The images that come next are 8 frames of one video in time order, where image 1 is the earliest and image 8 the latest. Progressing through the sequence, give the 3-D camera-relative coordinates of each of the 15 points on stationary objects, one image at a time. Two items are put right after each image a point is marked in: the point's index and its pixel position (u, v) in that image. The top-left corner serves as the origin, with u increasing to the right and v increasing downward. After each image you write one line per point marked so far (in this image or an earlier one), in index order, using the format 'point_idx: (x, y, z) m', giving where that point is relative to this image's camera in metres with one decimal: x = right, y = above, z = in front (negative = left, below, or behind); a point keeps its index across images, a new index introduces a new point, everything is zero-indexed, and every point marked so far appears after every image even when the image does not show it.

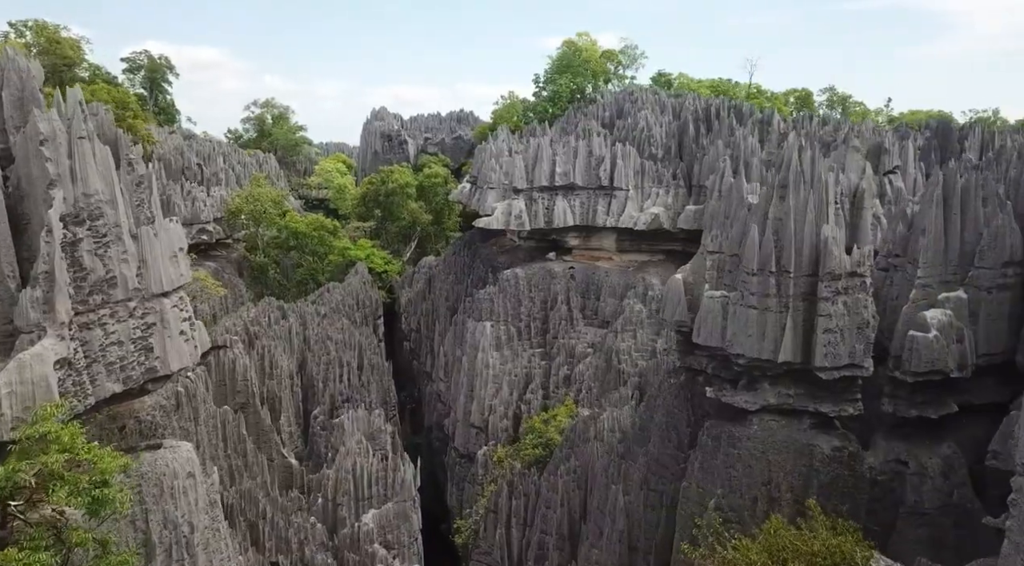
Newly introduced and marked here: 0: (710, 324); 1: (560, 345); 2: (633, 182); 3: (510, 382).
0: (+2.5, -0.5, +9.4) m
1: (+1.2, -1.6, +18.9) m
2: (+3.3, +2.7, +19.7) m
3: (-0.1, -2.5, +18.9) m
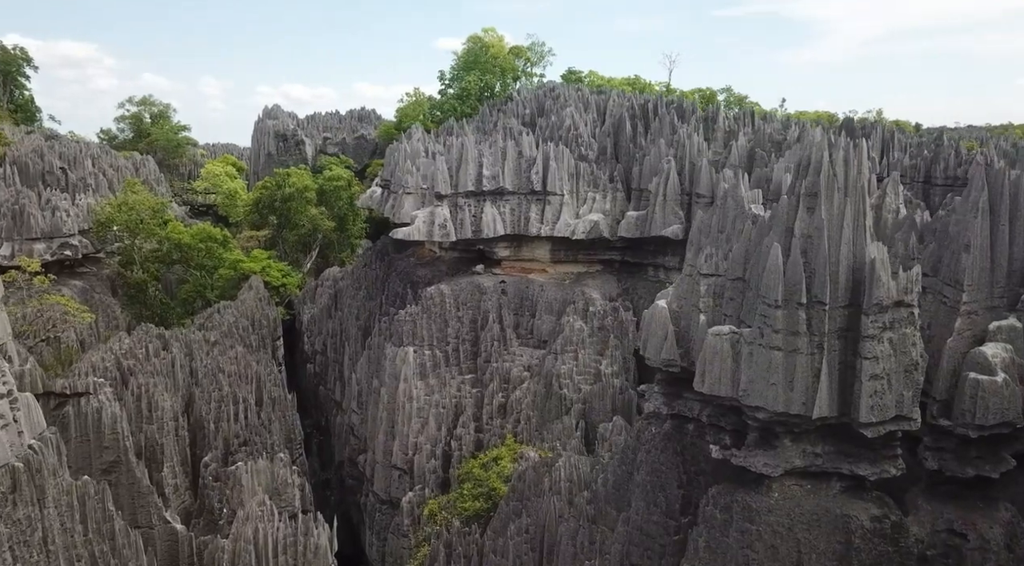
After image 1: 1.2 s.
0: (+2.1, -0.9, +7.4) m
1: (-0.4, -2.0, +16.7) m
2: (+1.4, +2.4, +17.8) m
3: (-1.7, -3.0, +16.6) m
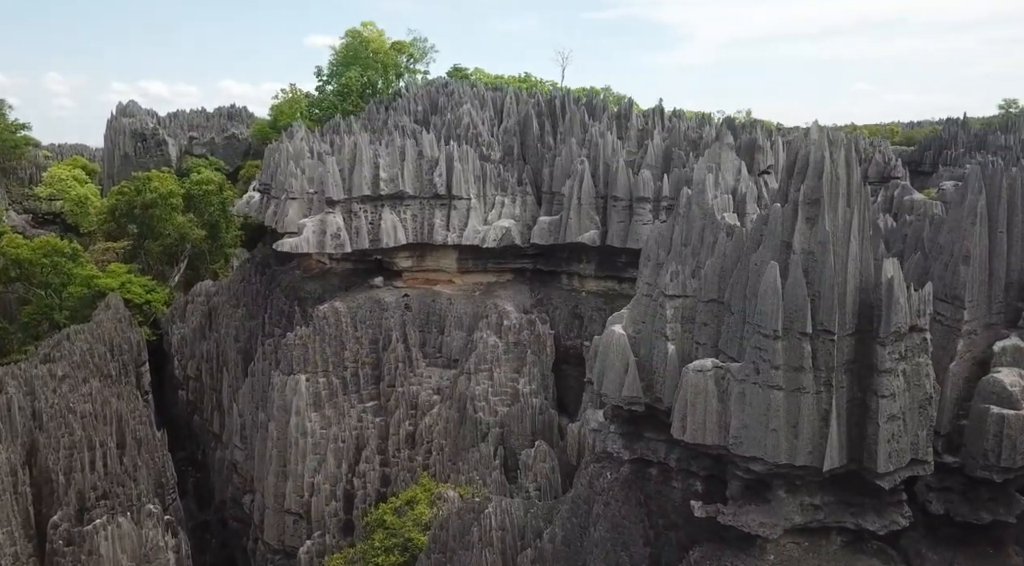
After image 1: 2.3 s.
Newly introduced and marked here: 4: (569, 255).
0: (+1.6, -1.1, +6.2) m
1: (-2.3, -2.3, +15.0) m
2: (-0.9, +2.1, +16.3) m
3: (-3.5, -3.3, +14.6) m
4: (+1.3, +0.7, +16.6) m
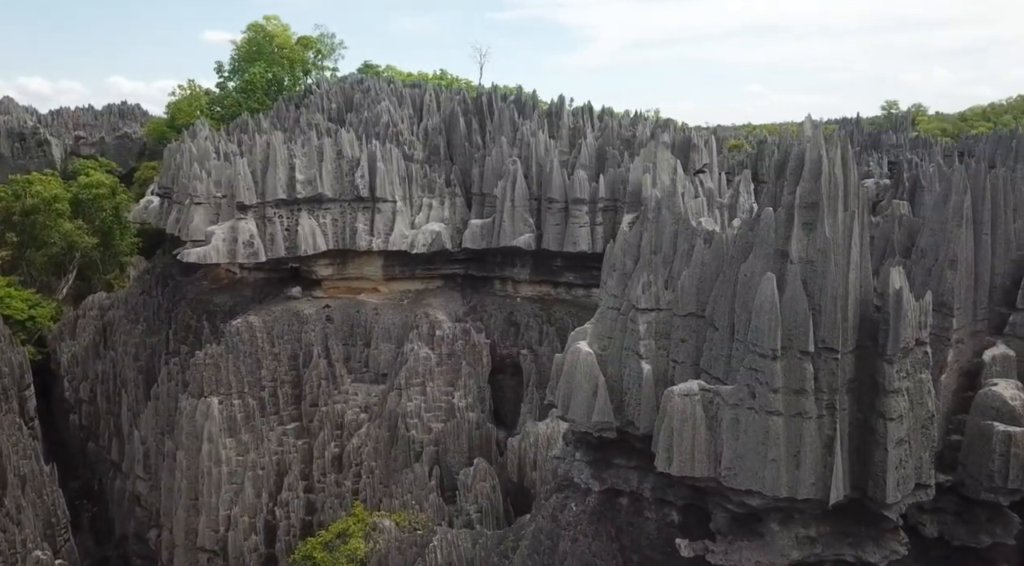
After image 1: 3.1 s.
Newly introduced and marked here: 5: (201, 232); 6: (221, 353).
0: (+1.3, -1.2, +5.5) m
1: (-3.6, -2.5, +13.8) m
2: (-2.4, +1.9, +15.2) m
3: (-4.7, -3.6, +13.3) m
4: (-0.3, +0.5, +15.8) m
5: (-6.1, +1.0, +14.4) m
6: (-5.5, -1.3, +13.8) m
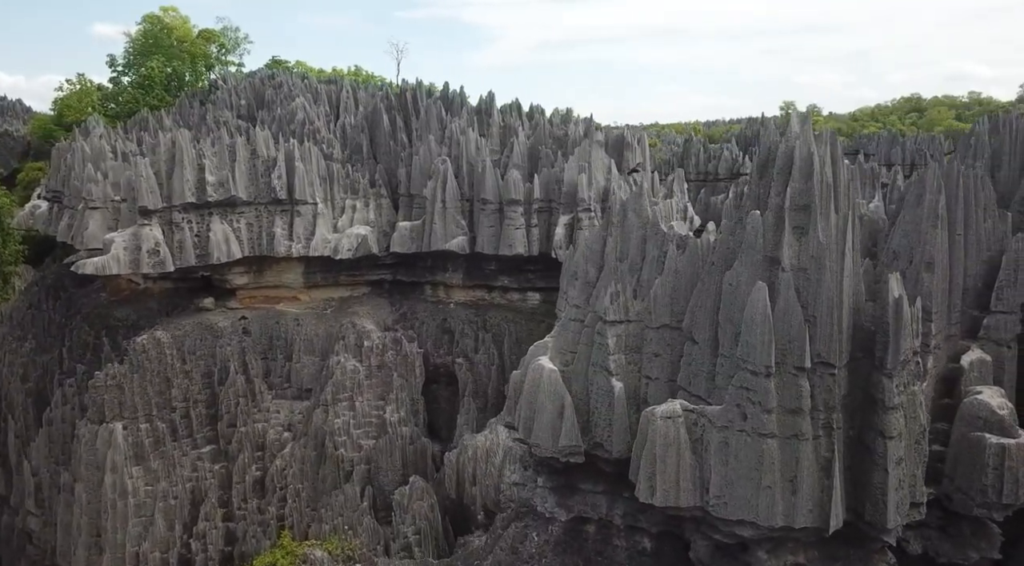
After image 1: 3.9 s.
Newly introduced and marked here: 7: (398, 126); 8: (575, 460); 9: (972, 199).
0: (+1.1, -1.3, +5.0) m
1: (-4.7, -2.7, +12.7) m
2: (-3.8, +1.8, +14.2) m
3: (-5.7, -3.8, +12.1) m
4: (-1.7, +0.4, +15.1) m
5: (-7.4, +0.8, +12.9) m
6: (-6.6, -1.6, +12.5) m
7: (-2.6, +3.5, +16.3) m
8: (+0.5, -1.5, +6.0) m
9: (+3.8, +0.7, +6.0) m
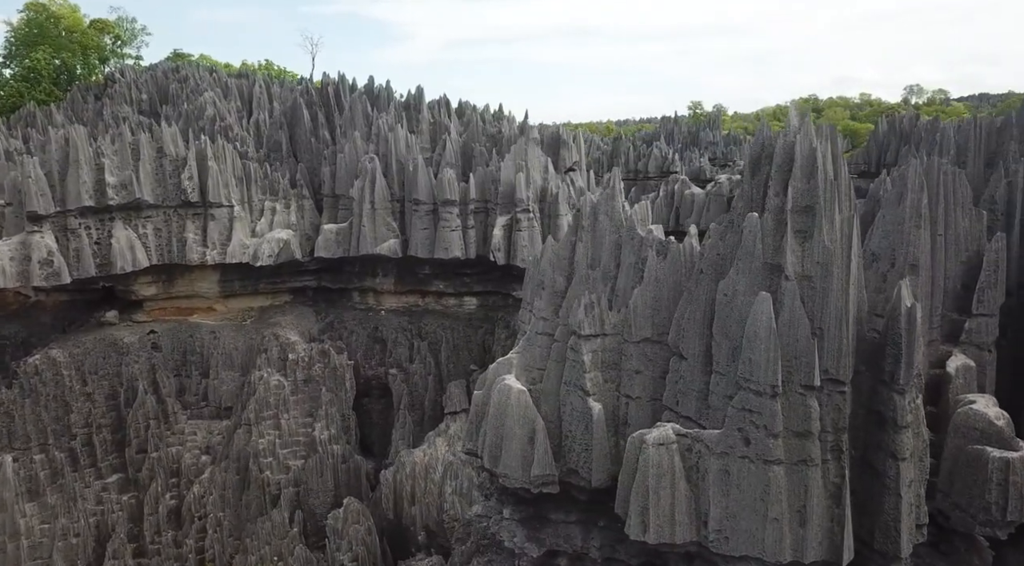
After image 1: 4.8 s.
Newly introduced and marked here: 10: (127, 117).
0: (+1.0, -1.3, +4.5) m
1: (-5.6, -2.9, +11.5) m
2: (-5.0, +1.6, +13.1) m
3: (-6.6, -4.0, +10.8) m
4: (-3.0, +0.3, +14.2) m
5: (-8.4, +0.5, +11.4) m
6: (-7.6, -1.8, +11.1) m
7: (-4.0, +3.4, +15.3) m
8: (+0.3, -1.5, +5.4) m
9: (+3.5, +0.7, +5.8) m
10: (-8.2, +3.5, +15.5) m
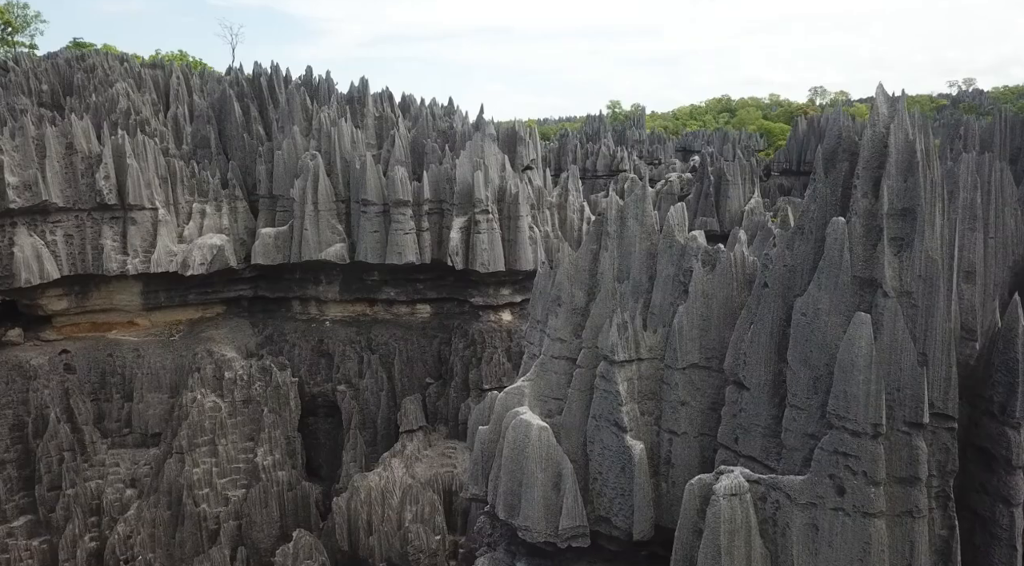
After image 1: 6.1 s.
0: (+1.2, -1.4, +3.8) m
1: (-6.1, -3.1, +10.0) m
2: (-5.6, +1.4, +11.7) m
3: (-6.9, -4.2, +9.2) m
4: (-3.8, +0.2, +13.0) m
5: (-8.8, +0.3, +9.7) m
6: (-8.0, -2.0, +9.4) m
7: (-5.0, +3.2, +14.0) m
8: (+0.4, -1.6, +4.6) m
9: (+3.5, +0.6, +5.3) m
10: (-9.1, +3.3, +13.7) m
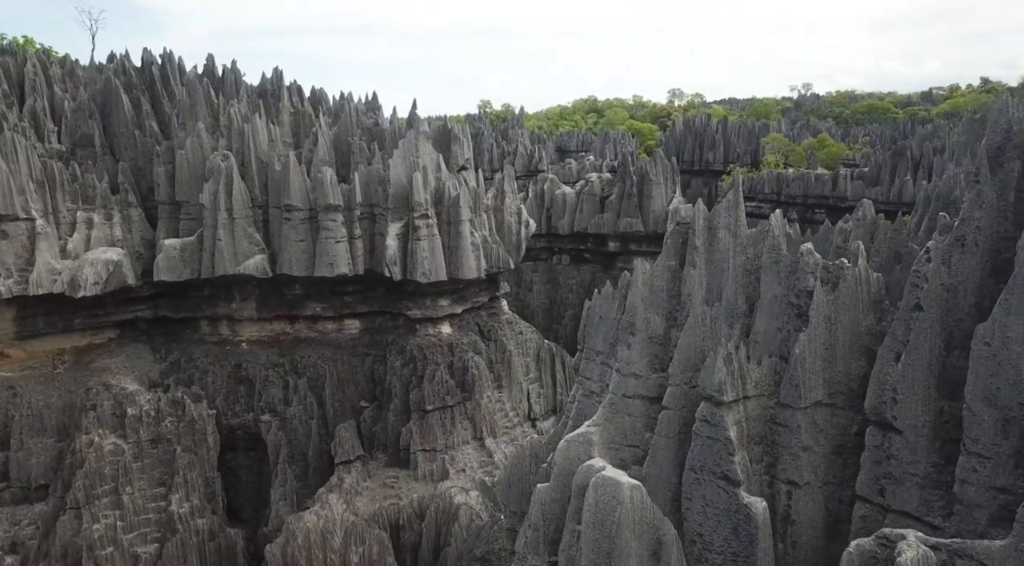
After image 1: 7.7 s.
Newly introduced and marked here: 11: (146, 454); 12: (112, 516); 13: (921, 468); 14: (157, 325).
0: (+1.8, -1.5, +3.1) m
1: (-6.3, -3.4, +8.1) m
2: (-6.3, +1.1, +9.8) m
3: (-7.0, -4.6, +7.2) m
4: (-4.7, -0.1, +11.4) m
5: (-9.1, -0.2, +7.3) m
6: (-8.1, -2.4, +7.1) m
7: (-6.1, +2.9, +12.1) m
8: (+0.9, -1.8, +3.8) m
9: (+3.8, +0.6, +5.0) m
10: (-10.1, +2.9, +11.2) m
11: (-4.5, -2.2, +9.3) m
12: (-4.6, -2.9, +8.7) m
13: (+1.9, -0.9, +3.4) m
14: (-5.6, -0.7, +11.6) m
